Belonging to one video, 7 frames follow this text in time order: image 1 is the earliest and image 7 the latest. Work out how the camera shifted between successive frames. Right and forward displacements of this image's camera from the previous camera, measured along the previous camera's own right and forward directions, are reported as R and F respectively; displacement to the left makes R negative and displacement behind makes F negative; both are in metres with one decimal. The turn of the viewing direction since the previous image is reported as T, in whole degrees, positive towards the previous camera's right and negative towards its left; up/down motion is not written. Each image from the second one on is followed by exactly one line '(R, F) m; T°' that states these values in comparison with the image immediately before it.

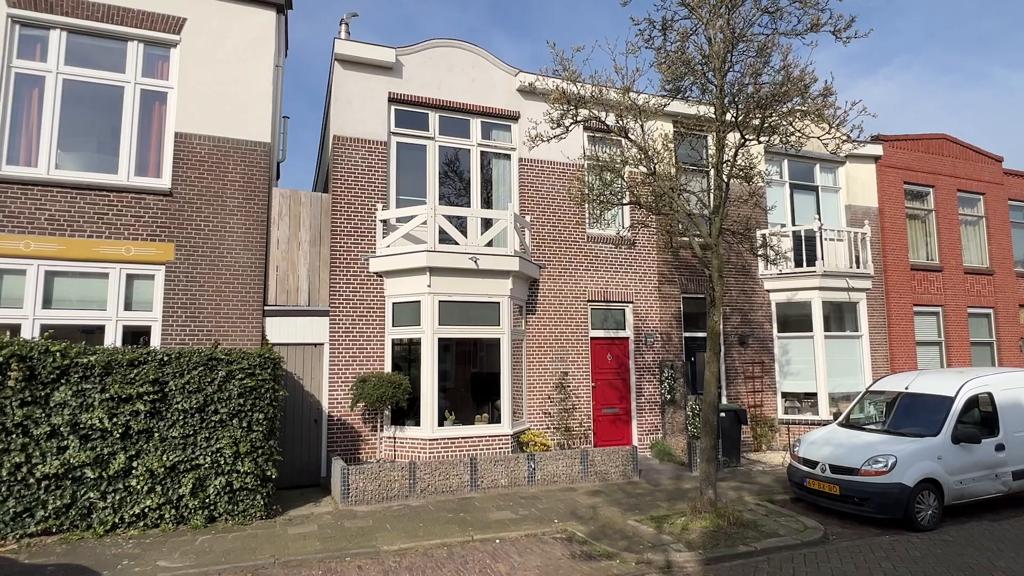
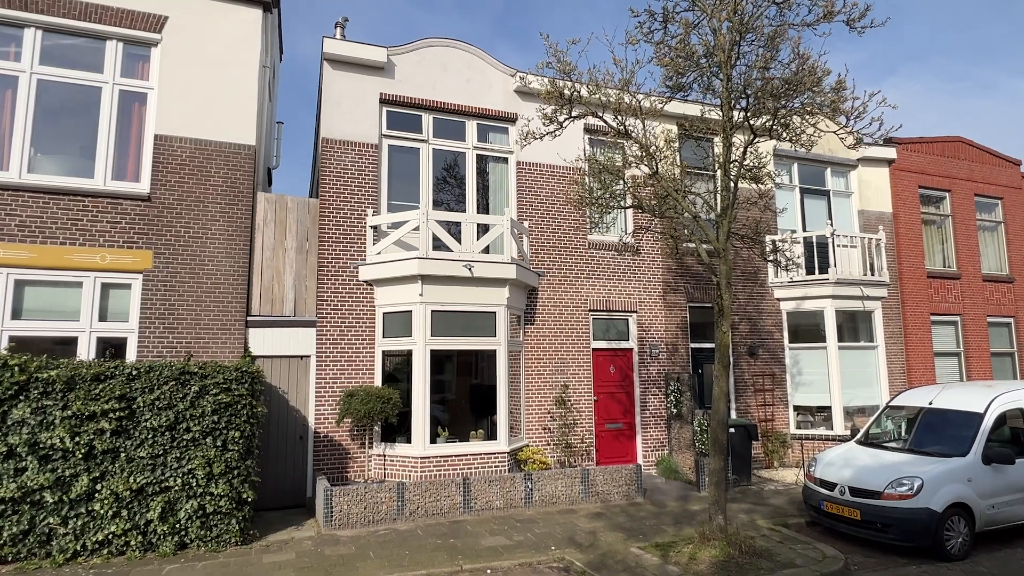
(+0.2, +0.5) m; -1°
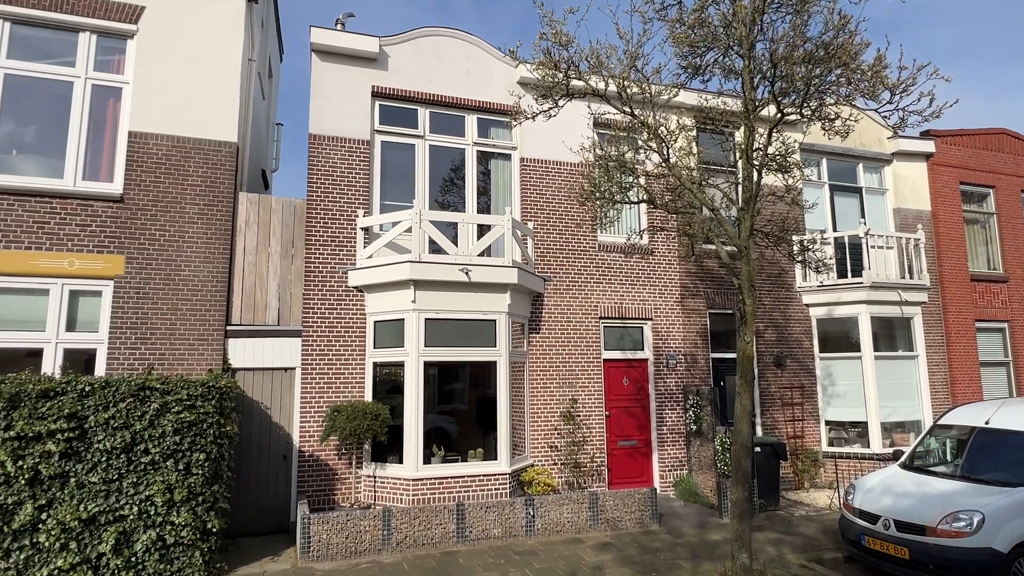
(+0.3, +0.8) m; -2°
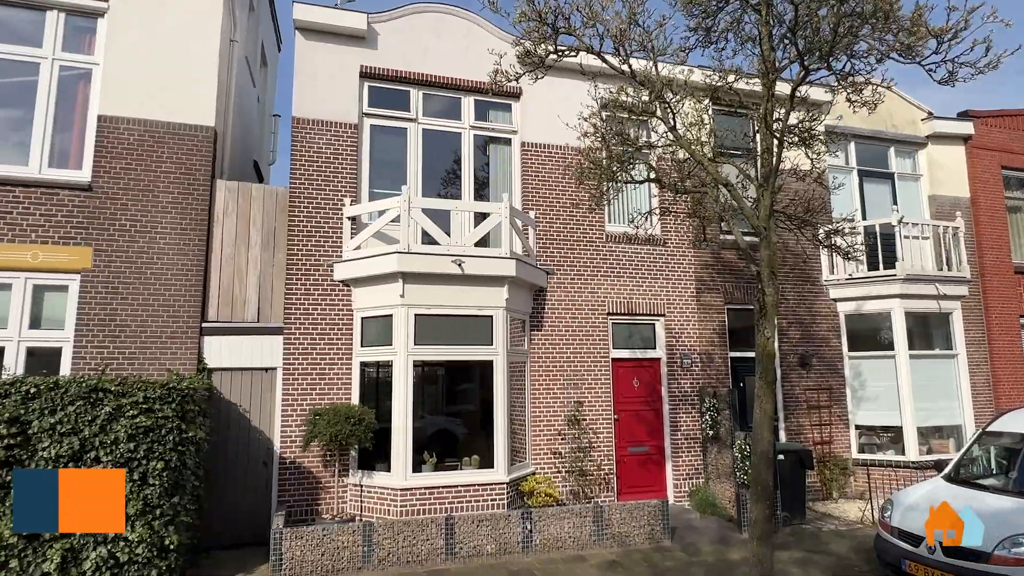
(+0.3, +0.7) m; -2°
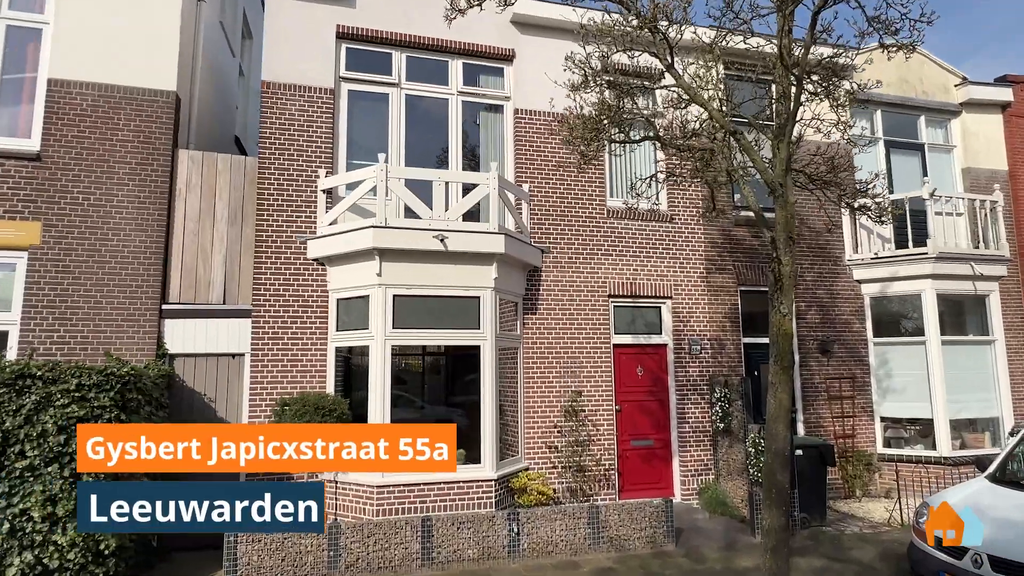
(+0.3, +0.8) m; -1°
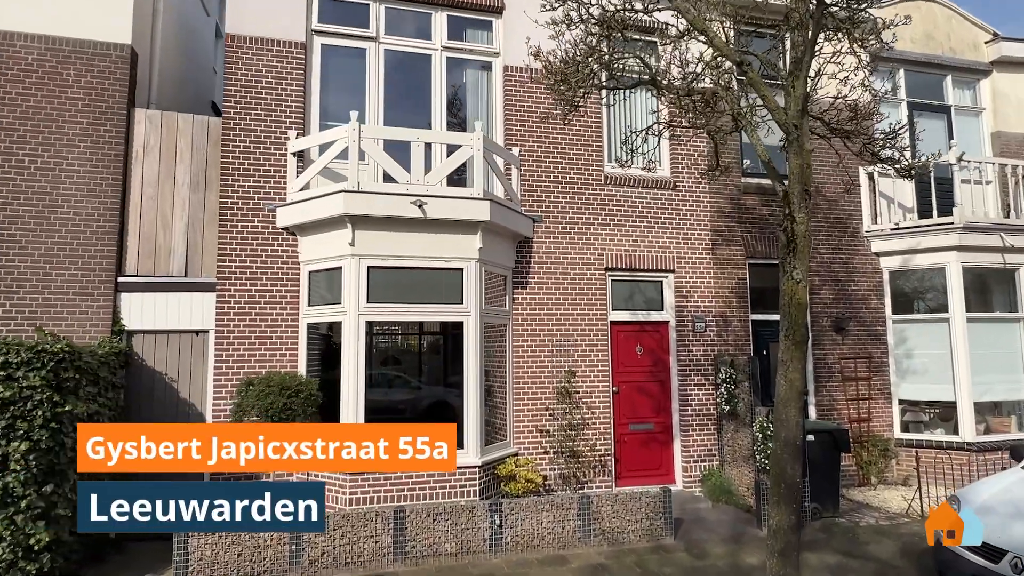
(+0.3, +0.6) m; -1°
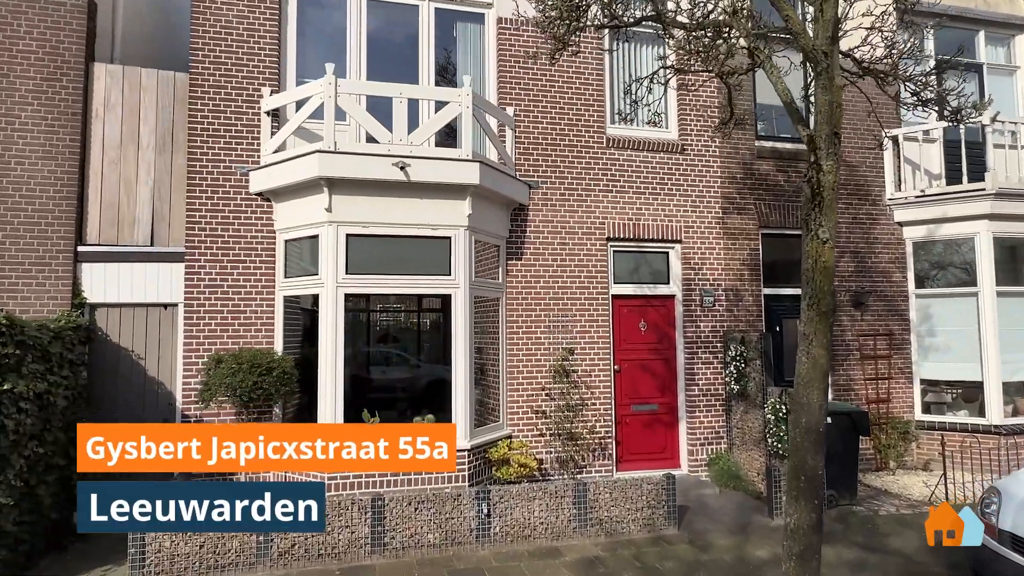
(+0.2, +0.5) m; -1°
